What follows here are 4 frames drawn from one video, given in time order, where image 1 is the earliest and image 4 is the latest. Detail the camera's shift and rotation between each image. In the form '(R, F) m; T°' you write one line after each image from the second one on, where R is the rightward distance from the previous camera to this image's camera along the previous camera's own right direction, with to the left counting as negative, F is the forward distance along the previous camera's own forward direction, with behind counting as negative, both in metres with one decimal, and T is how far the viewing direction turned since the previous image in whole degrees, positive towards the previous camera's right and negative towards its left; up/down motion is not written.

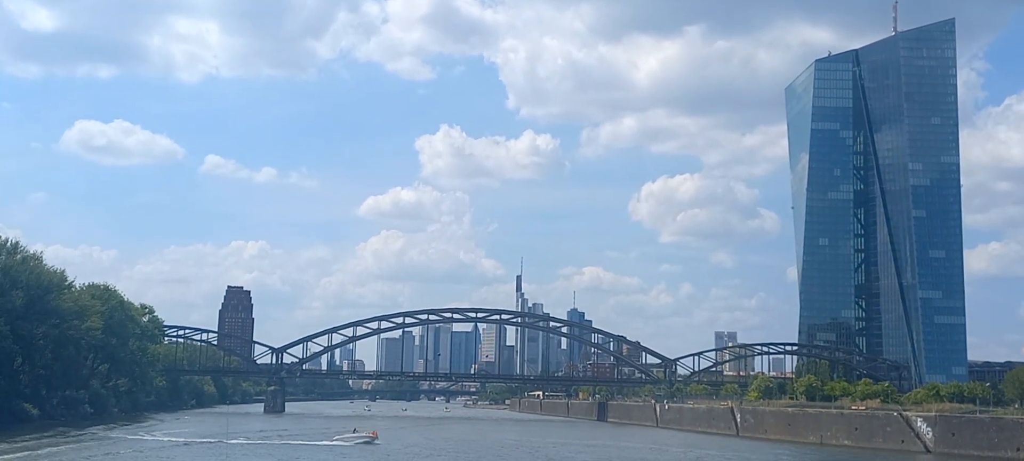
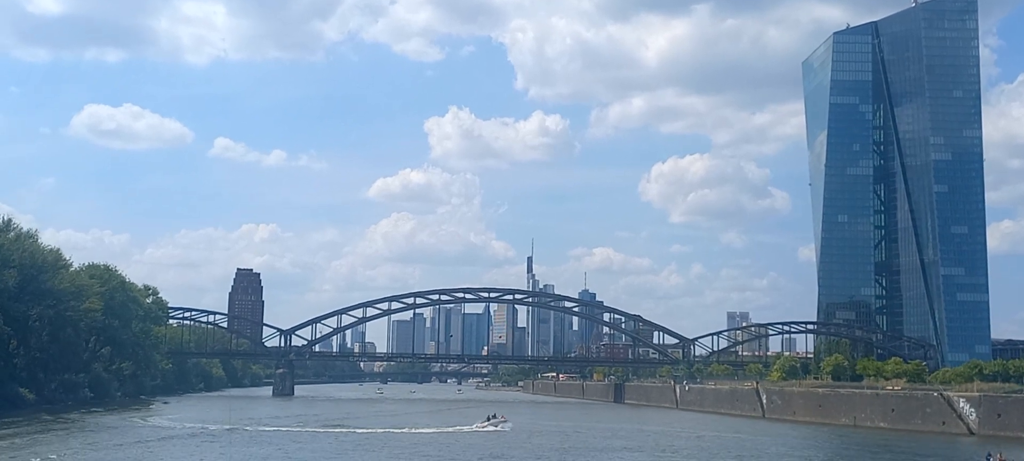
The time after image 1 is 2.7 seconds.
(-0.1, +0.9) m; -1°
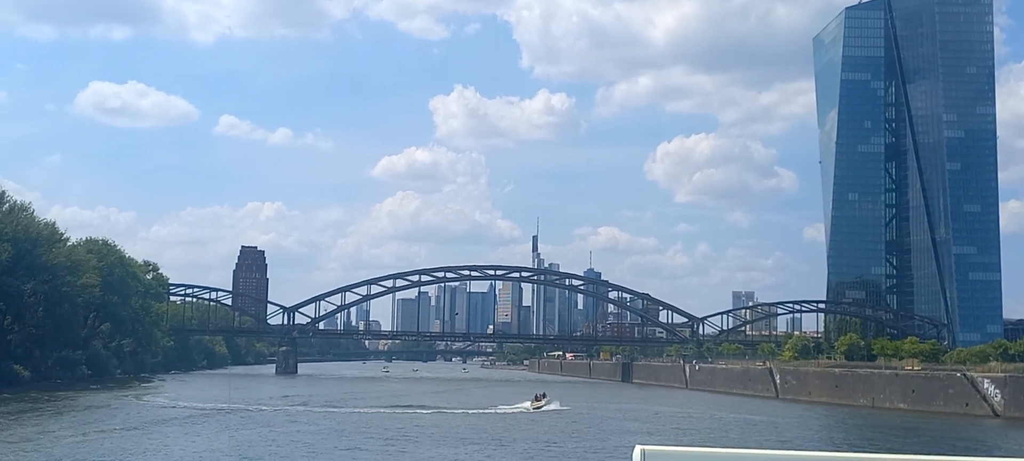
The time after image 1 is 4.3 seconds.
(-0.1, +0.6) m; 0°
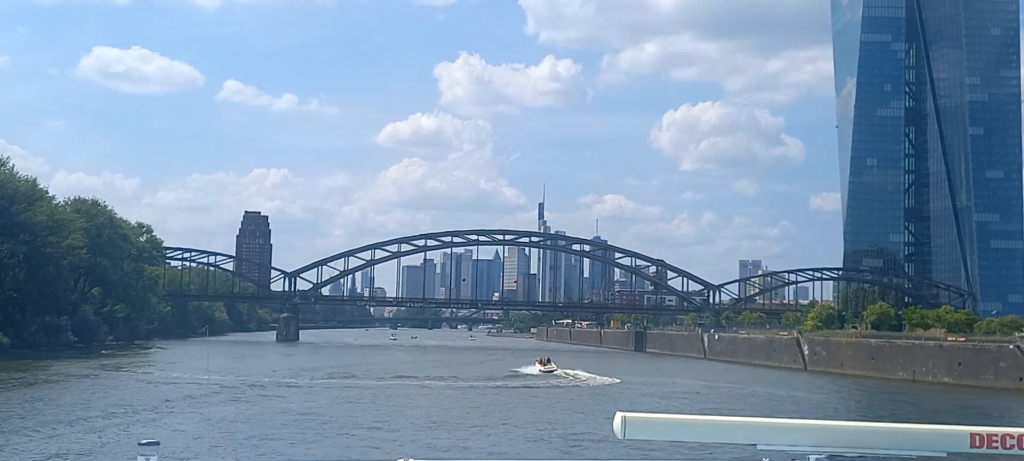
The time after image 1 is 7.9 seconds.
(-0.1, +1.3) m; 0°
